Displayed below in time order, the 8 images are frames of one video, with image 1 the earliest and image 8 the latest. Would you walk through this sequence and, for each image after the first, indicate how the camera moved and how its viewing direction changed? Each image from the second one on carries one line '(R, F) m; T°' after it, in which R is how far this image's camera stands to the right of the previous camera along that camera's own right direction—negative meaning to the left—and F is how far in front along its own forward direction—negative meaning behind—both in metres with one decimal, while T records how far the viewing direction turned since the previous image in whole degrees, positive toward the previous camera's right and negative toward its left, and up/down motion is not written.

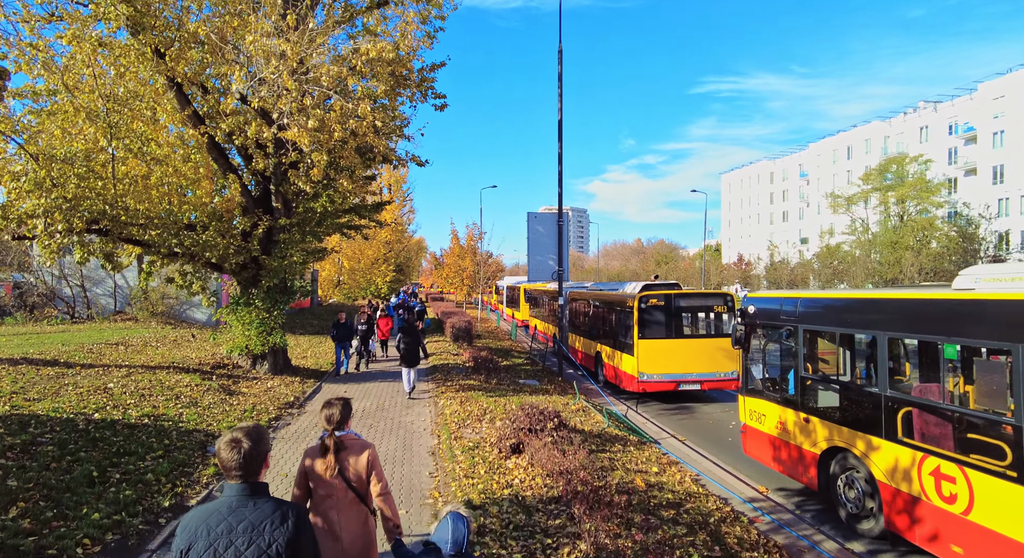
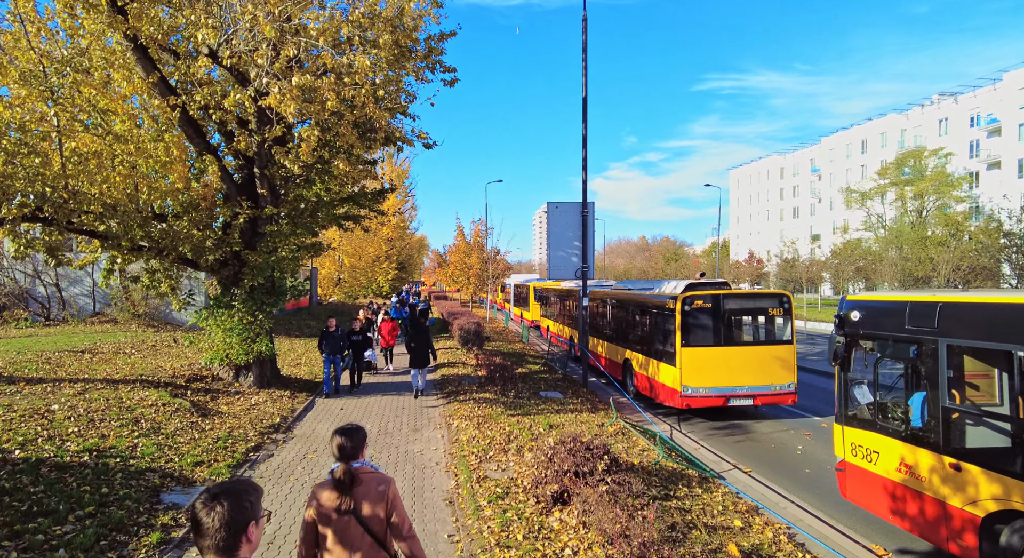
(-0.4, +1.9) m; 0°
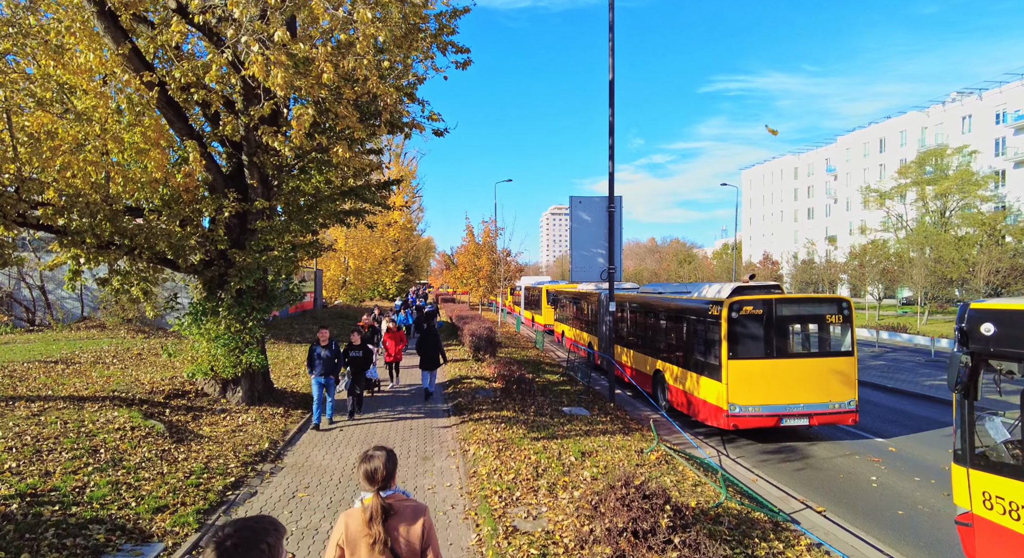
(-0.3, +1.5) m; -1°
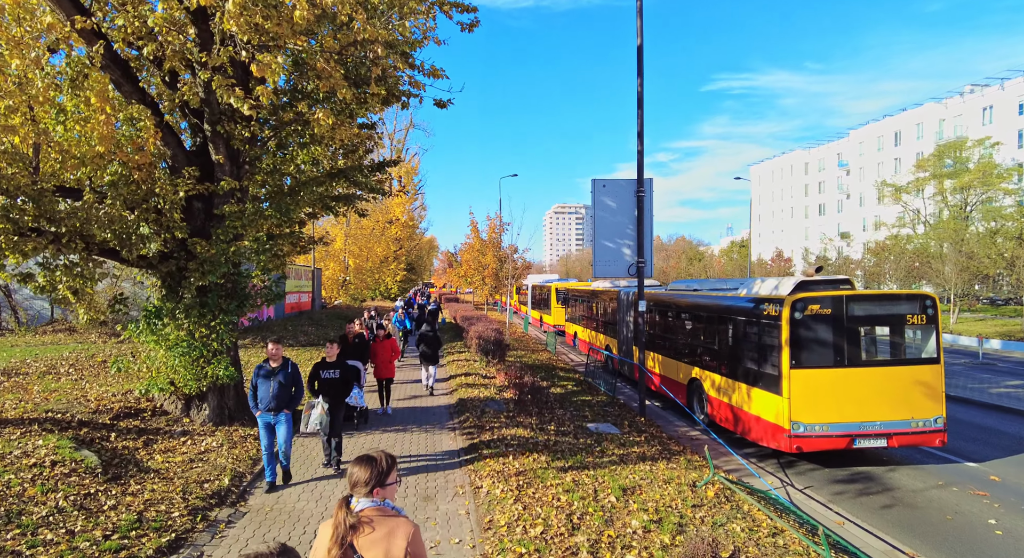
(-0.2, +1.8) m; 0°
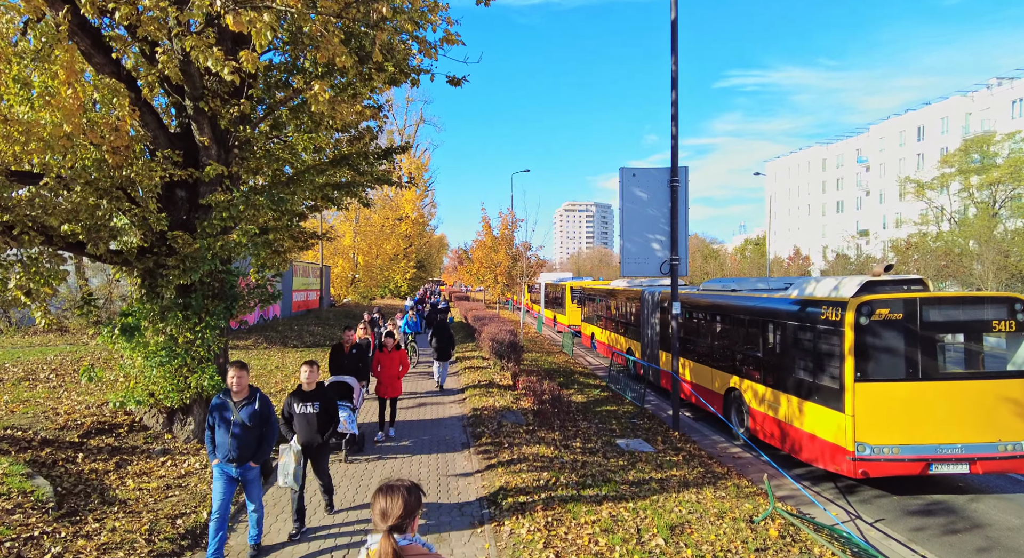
(-0.2, +1.1) m; -1°
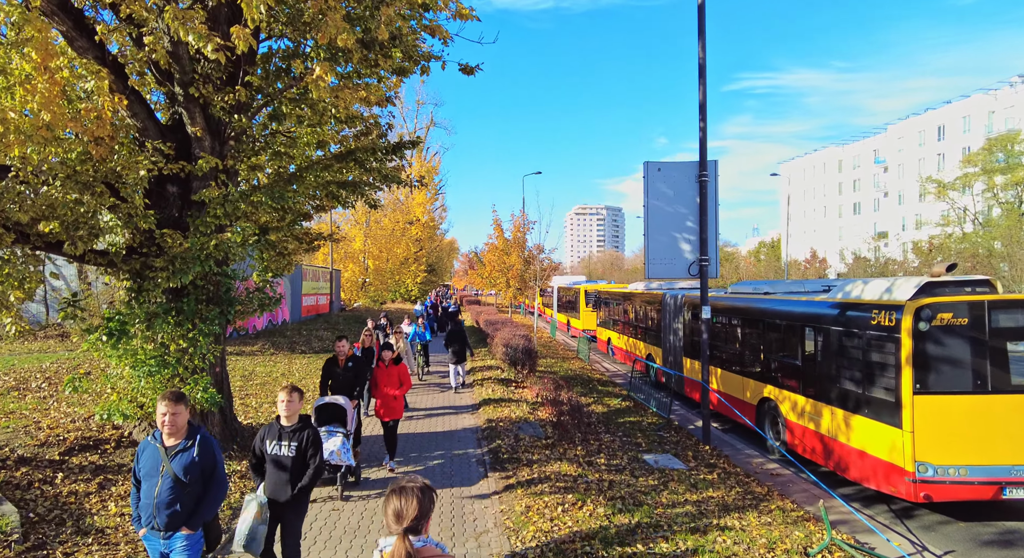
(-0.1, +0.7) m; -1°
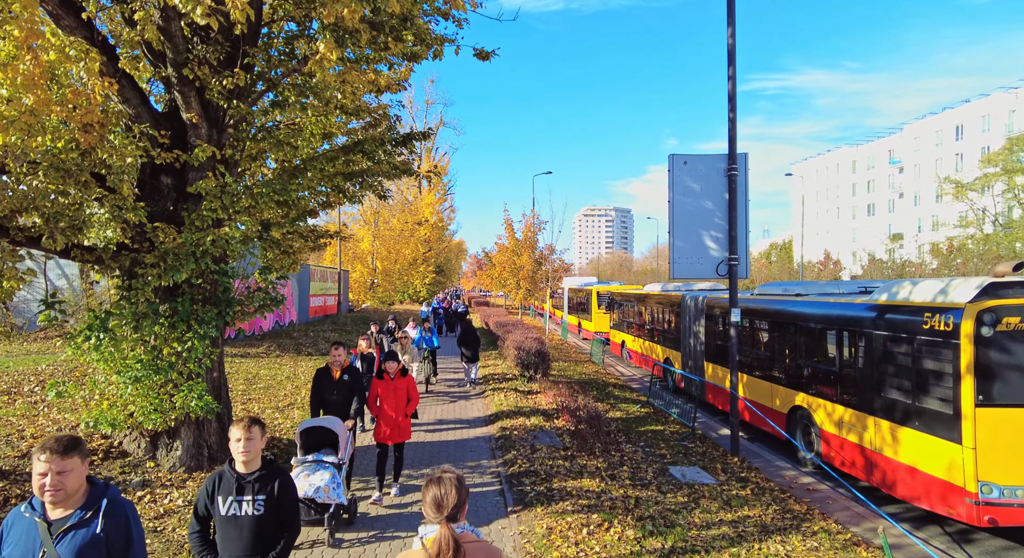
(-0.1, +0.6) m; -1°
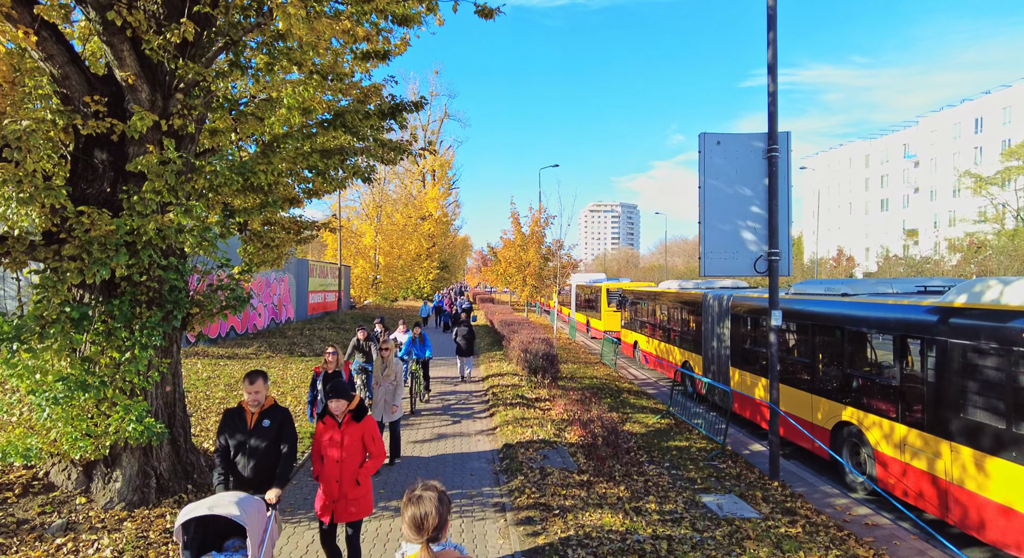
(0.0, +1.3) m; 0°
